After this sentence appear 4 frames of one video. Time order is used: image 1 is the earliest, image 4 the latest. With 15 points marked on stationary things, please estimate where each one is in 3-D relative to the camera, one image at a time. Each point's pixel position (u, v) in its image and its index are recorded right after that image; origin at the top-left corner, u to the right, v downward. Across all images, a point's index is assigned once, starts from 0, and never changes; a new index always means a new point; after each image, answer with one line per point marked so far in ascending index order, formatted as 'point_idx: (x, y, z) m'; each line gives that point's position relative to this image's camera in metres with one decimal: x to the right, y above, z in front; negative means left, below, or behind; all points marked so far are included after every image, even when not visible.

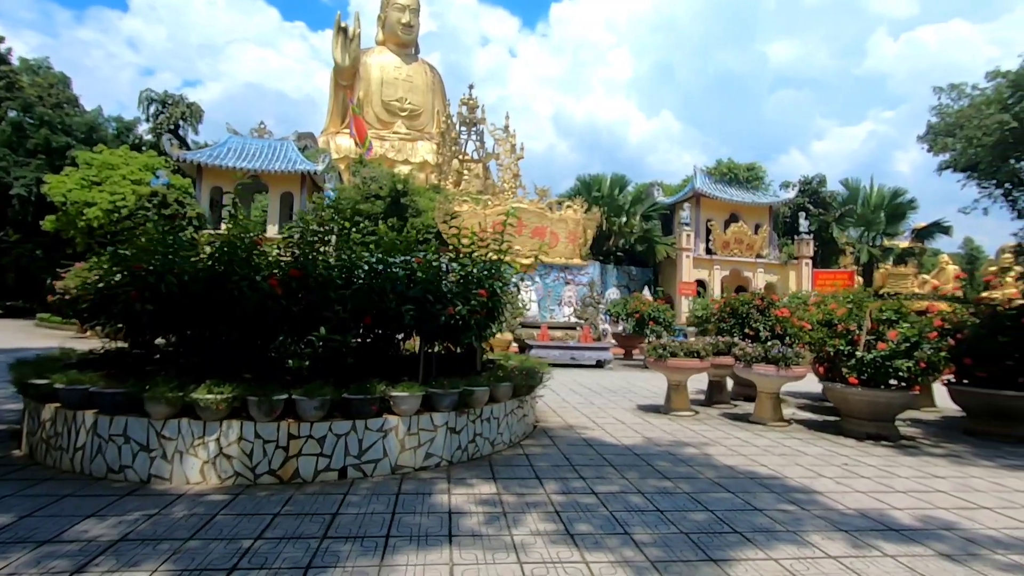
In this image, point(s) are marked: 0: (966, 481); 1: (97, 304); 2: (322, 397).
0: (+4.0, -1.7, +4.8) m
1: (-3.9, -0.1, +5.1) m
2: (-1.5, -0.8, +4.1) m
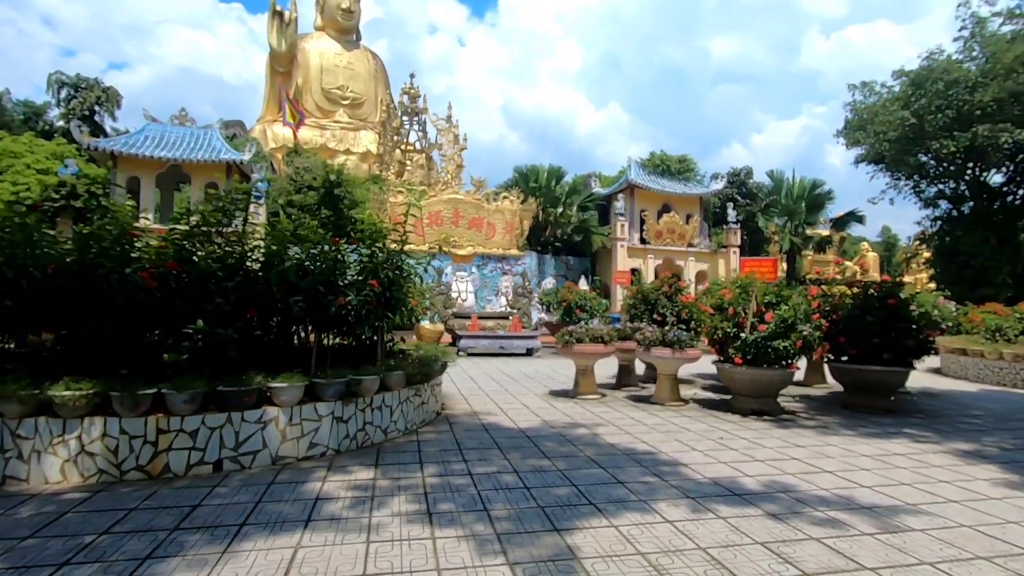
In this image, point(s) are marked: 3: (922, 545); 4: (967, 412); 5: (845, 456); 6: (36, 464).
0: (+3.0, -1.6, +5.3) m
1: (-4.9, 0.0, +4.9) m
2: (-2.4, -0.8, +4.1) m
3: (+2.4, -1.5, +3.1) m
4: (+6.2, -1.7, +7.4) m
5: (+3.1, -1.6, +5.0) m
6: (-3.4, -1.3, +3.8) m
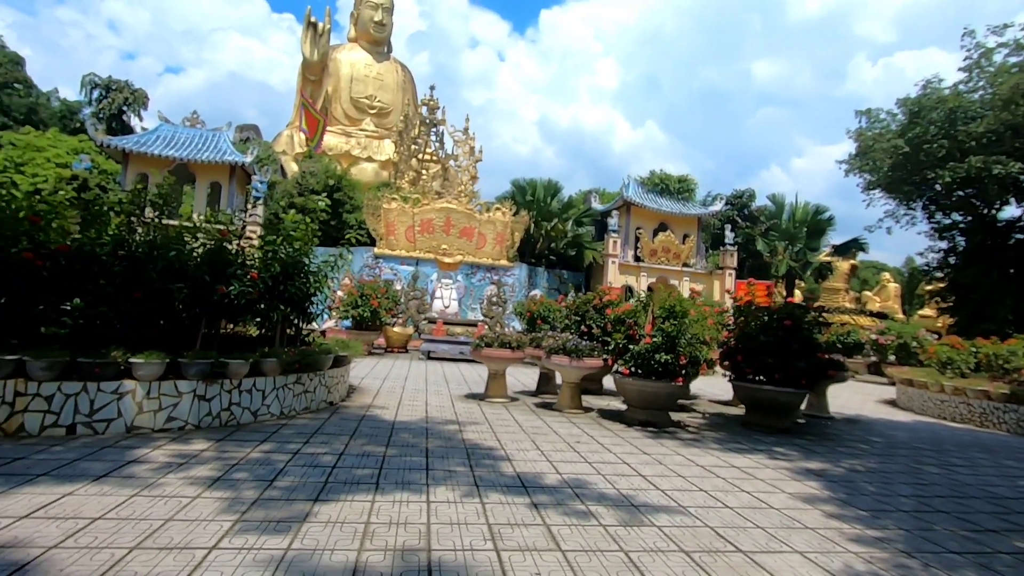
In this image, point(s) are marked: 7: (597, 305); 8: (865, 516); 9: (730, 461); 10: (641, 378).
0: (+1.5, -1.7, +5.4) m
1: (-6.3, +0.2, +5.5) m
2: (-3.9, -0.6, +4.6) m
3: (+0.8, -1.5, +3.3) m
4: (+4.9, -2.1, +7.4) m
5: (+1.6, -1.7, +5.1) m
6: (-4.9, -1.0, +4.4) m
7: (+1.5, -0.3, +9.1) m
8: (+2.6, -1.7, +4.0) m
9: (+2.2, -1.7, +5.4) m
10: (+1.7, -1.2, +6.9) m
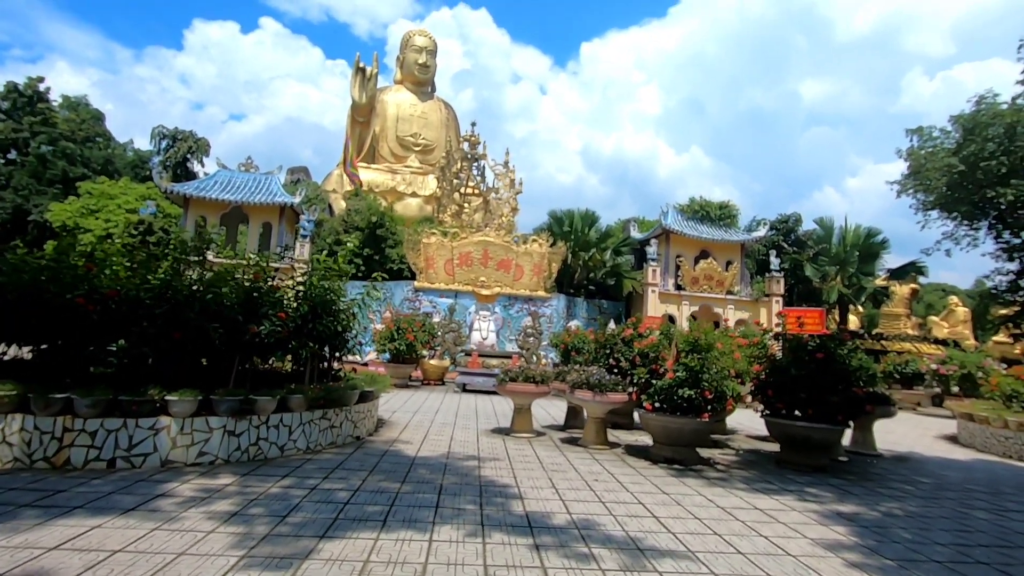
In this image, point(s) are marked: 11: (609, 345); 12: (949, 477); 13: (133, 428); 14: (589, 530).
0: (+1.7, -2.0, +5.3) m
1: (-6.2, -0.3, +6.1) m
2: (-3.8, -1.0, +4.9) m
3: (+0.8, -1.8, +3.2) m
4: (+5.2, -2.4, +6.9) m
5: (+1.7, -2.0, +5.0) m
6: (-4.8, -1.4, +4.8) m
7: (+1.9, -0.8, +9.0) m
8: (+2.7, -2.0, +3.8) m
9: (+2.3, -2.1, +5.2) m
10: (+1.9, -1.6, +6.8) m
11: (+1.7, -1.0, +9.3) m
12: (+5.8, -2.5, +7.1) m
13: (-3.5, -1.3, +5.0) m
14: (+0.6, -1.9, +4.1) m
